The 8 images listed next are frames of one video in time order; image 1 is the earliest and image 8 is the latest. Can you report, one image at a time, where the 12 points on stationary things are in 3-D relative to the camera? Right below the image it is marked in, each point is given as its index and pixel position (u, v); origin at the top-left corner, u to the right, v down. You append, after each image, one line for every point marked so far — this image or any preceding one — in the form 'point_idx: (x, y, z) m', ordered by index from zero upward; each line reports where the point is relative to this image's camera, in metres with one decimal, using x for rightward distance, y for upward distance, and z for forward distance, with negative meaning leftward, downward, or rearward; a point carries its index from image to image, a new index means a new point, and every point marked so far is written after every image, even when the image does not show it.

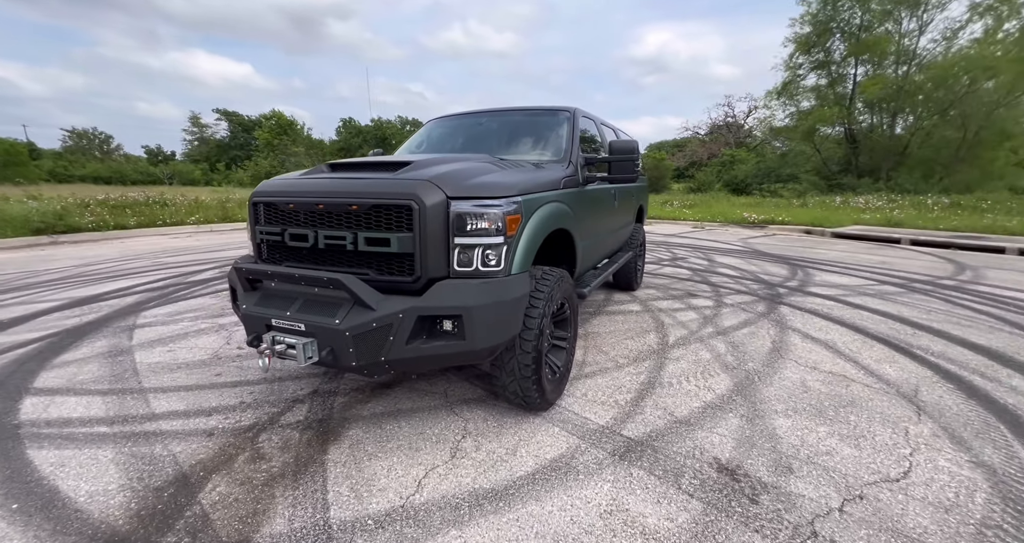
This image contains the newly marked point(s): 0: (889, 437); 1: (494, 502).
0: (+2.2, -1.0, +2.5) m
1: (-0.1, -1.0, +1.9) m
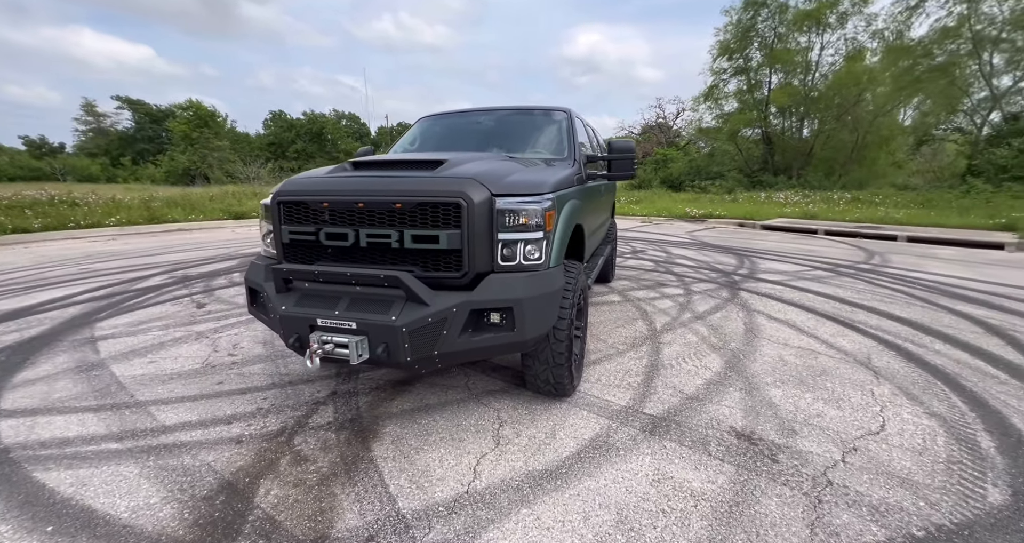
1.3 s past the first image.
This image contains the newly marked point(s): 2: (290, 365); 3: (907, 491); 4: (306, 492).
0: (+2.4, -0.9, +2.9) m
1: (+0.2, -1.0, +2.0) m
2: (-1.7, -0.7, +3.3) m
3: (+1.9, -1.1, +2.0) m
4: (-1.0, -1.0, +2.0) m
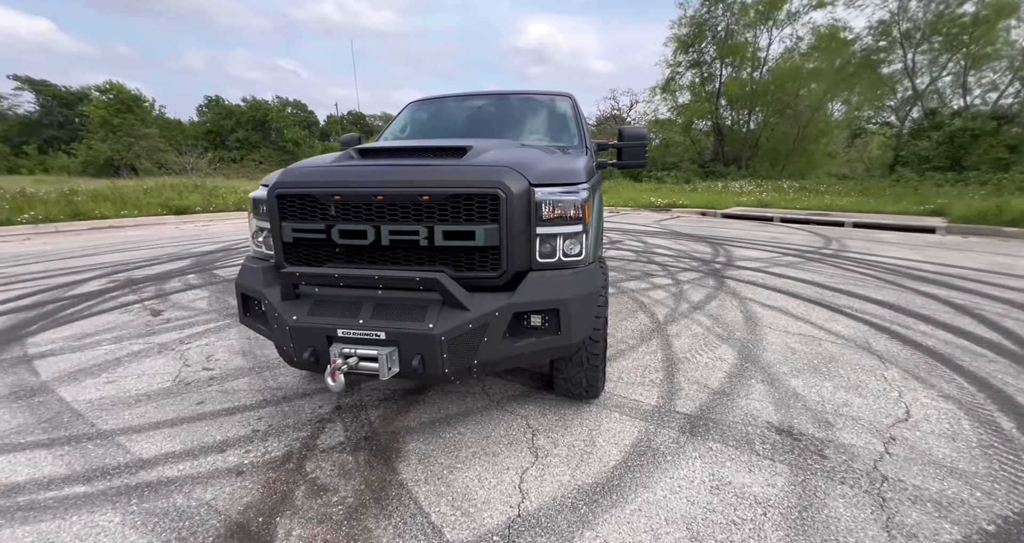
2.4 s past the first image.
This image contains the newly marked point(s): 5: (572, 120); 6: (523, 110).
0: (+2.5, -0.8, +2.9) m
1: (+0.4, -1.0, +1.9) m
2: (-1.6, -0.7, +3.0) m
3: (+2.1, -1.0, +2.0) m
4: (-0.7, -1.0, +1.7) m
5: (+0.5, +1.4, +3.8) m
6: (-0.2, +1.5, +3.9) m
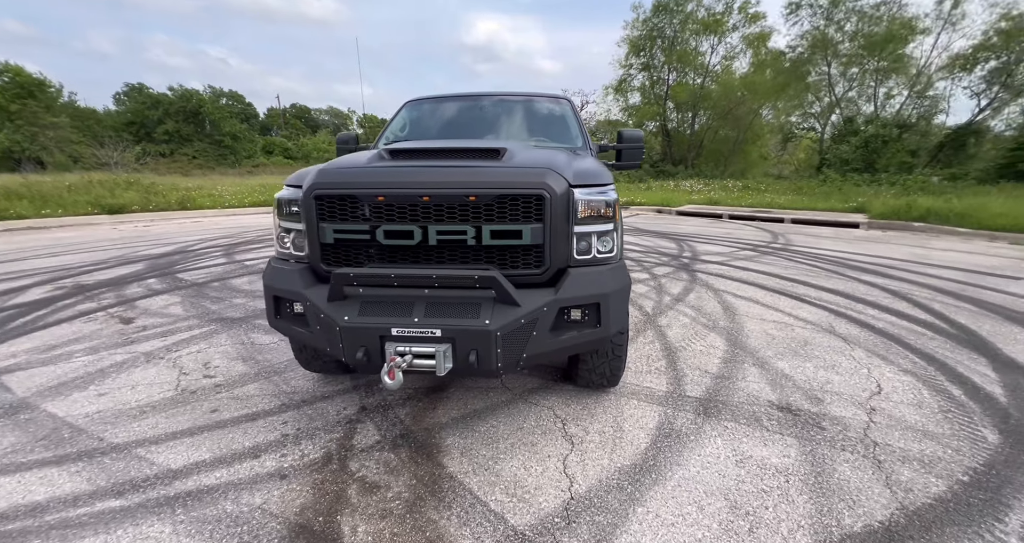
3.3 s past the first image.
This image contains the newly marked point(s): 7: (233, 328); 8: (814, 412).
0: (+2.6, -0.7, +3.3) m
1: (+0.7, -1.0, +2.0) m
2: (-1.5, -0.8, +2.9) m
3: (+2.3, -0.9, +2.3) m
4: (-0.5, -1.0, +1.8) m
5: (+0.4, +1.4, +3.9) m
6: (-0.2, +1.5, +3.9) m
7: (-2.6, -0.5, +3.9) m
8: (+1.9, -0.9, +2.6) m
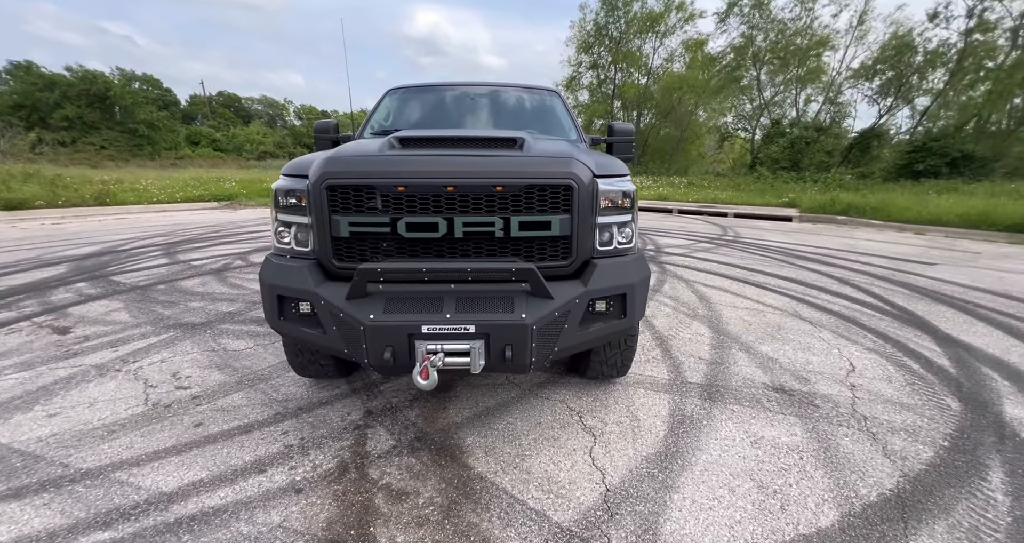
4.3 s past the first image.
0: (+2.6, -0.6, +3.6) m
1: (+0.8, -0.9, +2.1) m
2: (-1.4, -0.7, +2.7) m
3: (+2.4, -0.9, +2.6) m
4: (-0.3, -1.0, +1.7) m
5: (+0.3, +1.5, +3.9) m
6: (-0.3, +1.5, +3.8) m
7: (-2.6, -0.5, +3.6) m
8: (+1.9, -0.8, +2.8) m
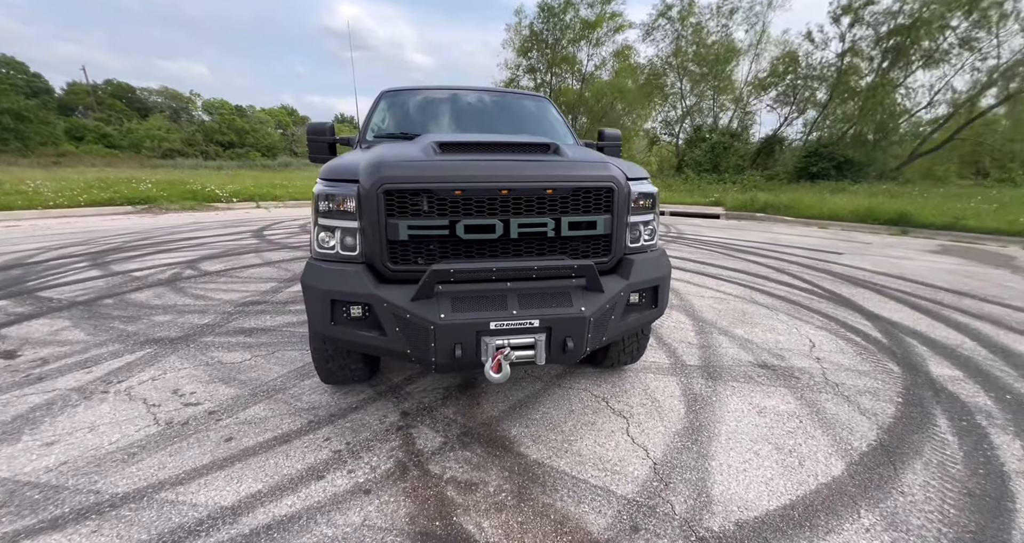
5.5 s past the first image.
0: (+2.6, -0.5, +4.1) m
1: (+1.0, -0.9, +2.3) m
2: (-1.3, -0.8, +2.6) m
3: (+2.6, -0.8, +3.1) m
4: (0.0, -1.0, +1.8) m
5: (+0.2, +1.5, +4.1) m
6: (-0.4, +1.5, +3.9) m
7: (-2.6, -0.6, +3.3) m
8: (+2.0, -0.7, +3.2) m
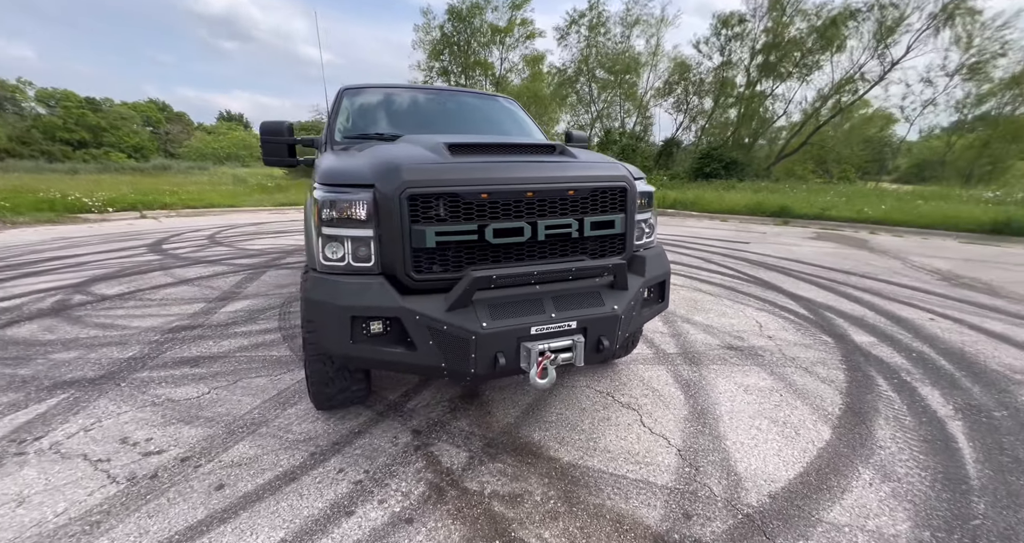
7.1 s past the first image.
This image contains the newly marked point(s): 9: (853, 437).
0: (+2.3, -0.4, +4.5) m
1: (+1.1, -0.8, +2.5) m
2: (-1.2, -0.9, +2.3) m
3: (+2.5, -0.7, +3.5) m
4: (+0.3, -1.0, +1.8) m
5: (-0.1, +1.4, +4.0) m
6: (-0.7, +1.5, +3.8) m
7: (-2.6, -0.8, +2.8) m
8: (+1.9, -0.6, +3.5) m
9: (+1.9, -0.9, +2.3) m
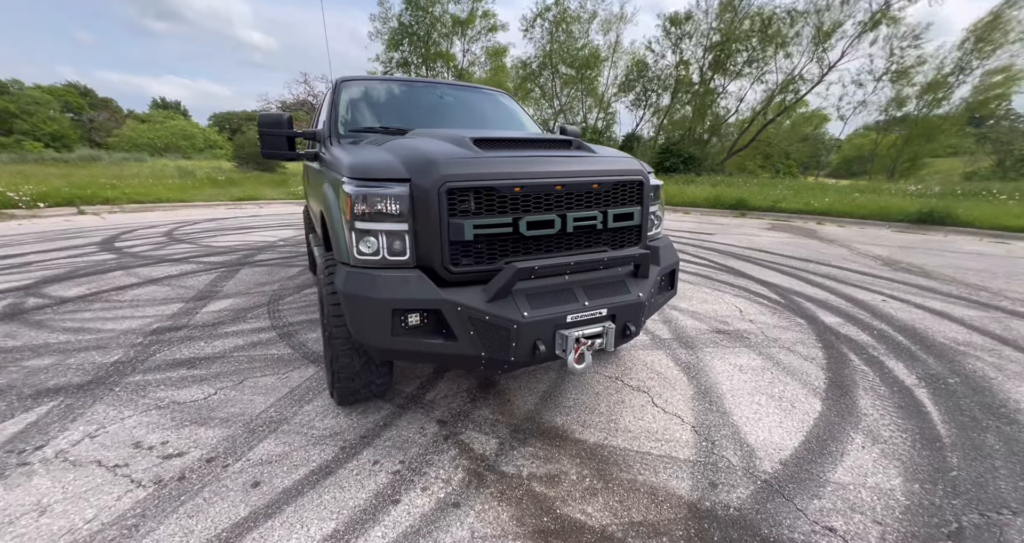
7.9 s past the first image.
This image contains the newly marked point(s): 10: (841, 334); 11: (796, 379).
0: (+2.2, -0.3, +4.8) m
1: (+1.2, -0.8, +2.7) m
2: (-1.0, -0.8, +2.3) m
3: (+2.5, -0.5, +3.8) m
4: (+0.4, -1.0, +1.9) m
5: (-0.2, +1.5, +4.1) m
6: (-0.7, +1.5, +3.7) m
7: (-2.5, -0.8, +2.6) m
8: (+2.0, -0.5, +3.8) m
9: (+2.0, -0.8, +2.6) m
10: (+3.0, -0.6, +3.9) m
11: (+1.9, -0.7, +2.9) m
